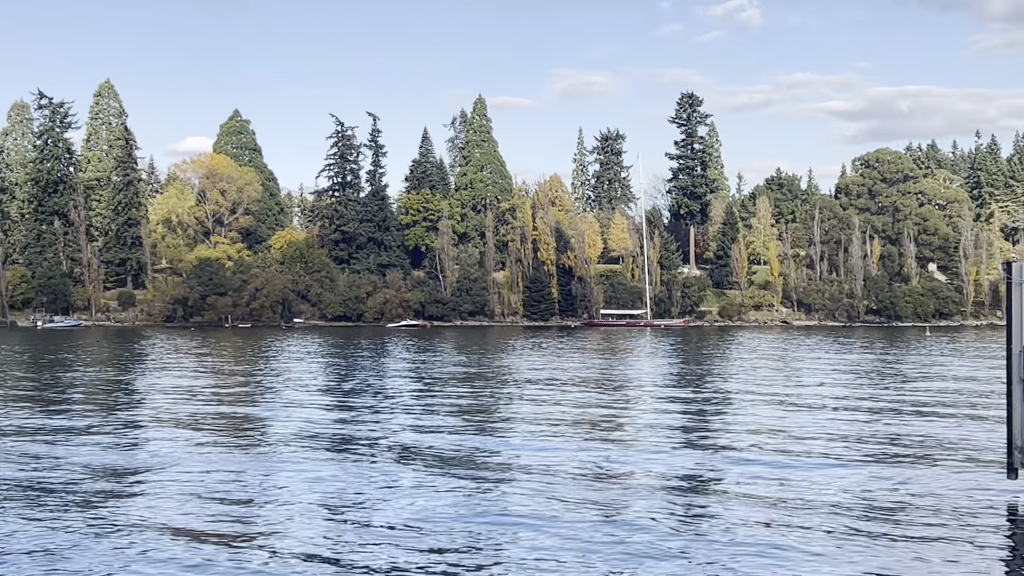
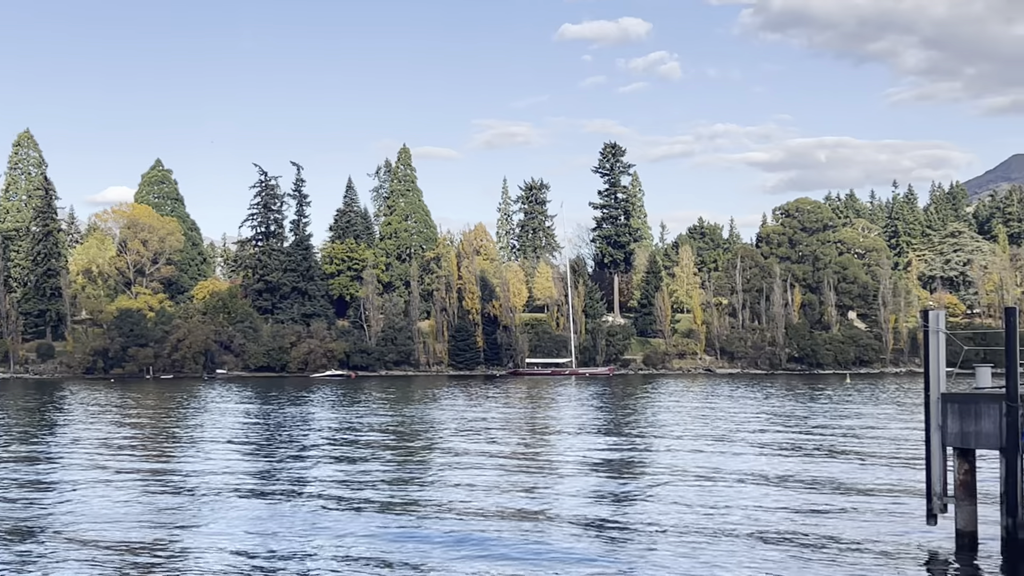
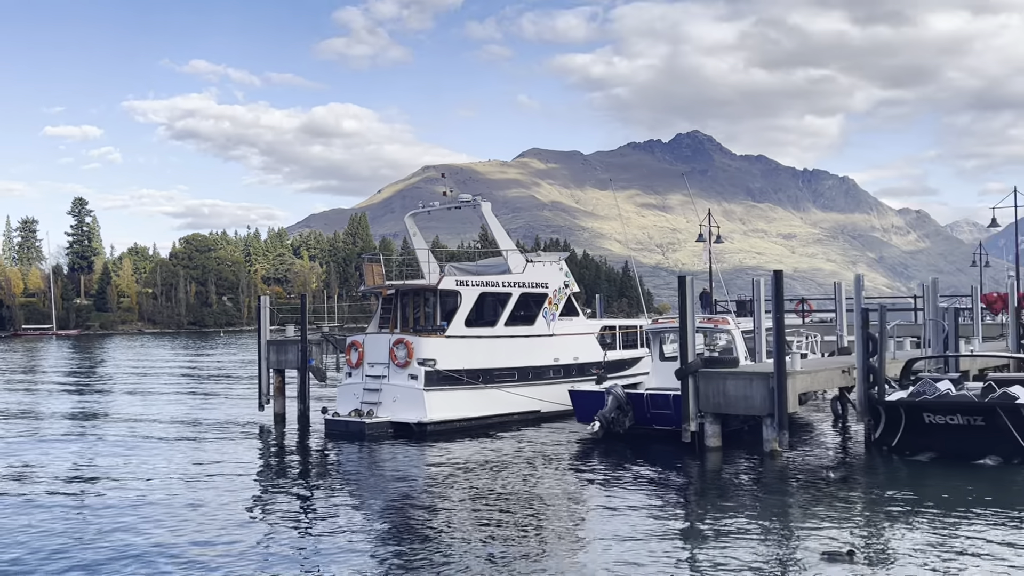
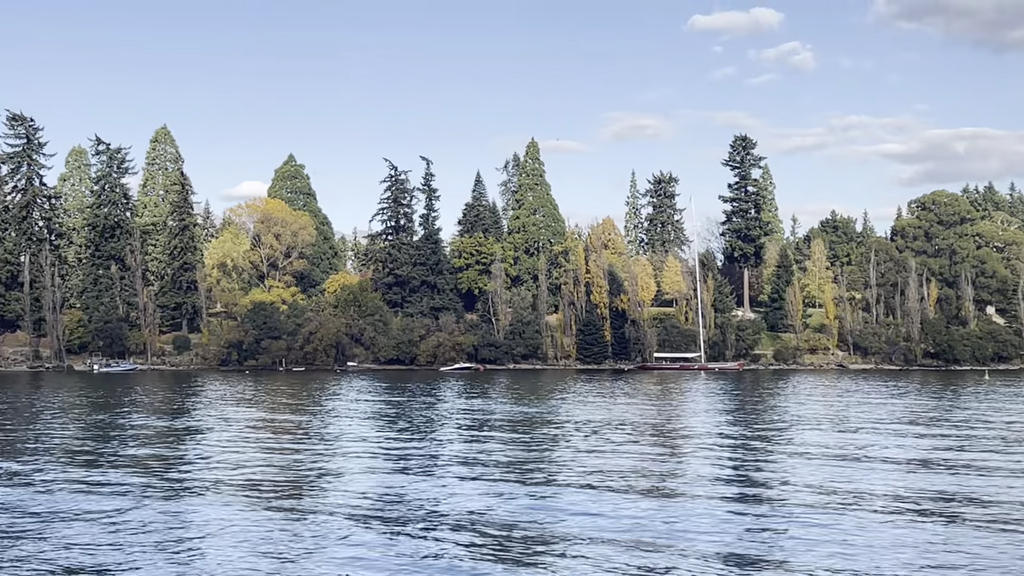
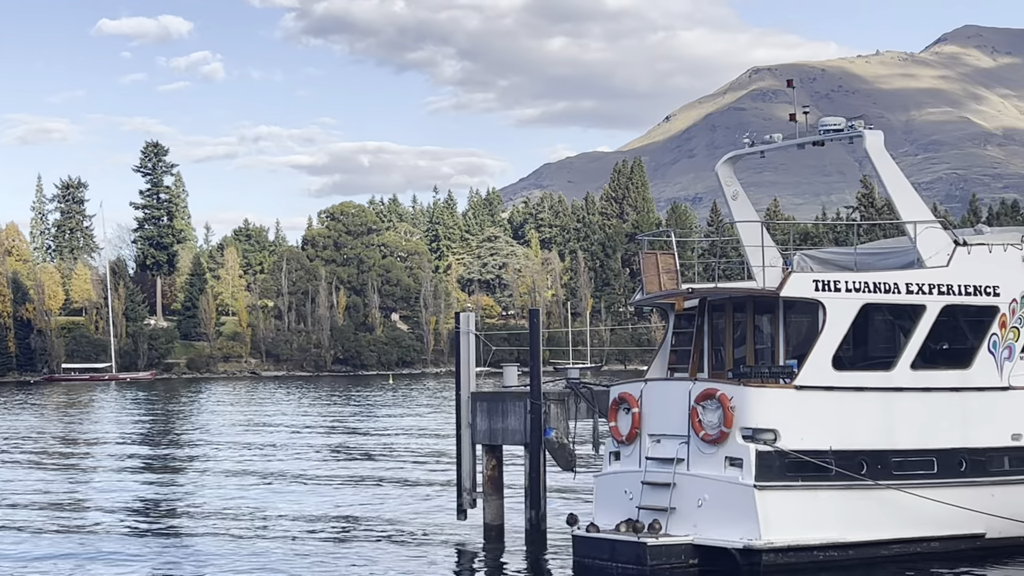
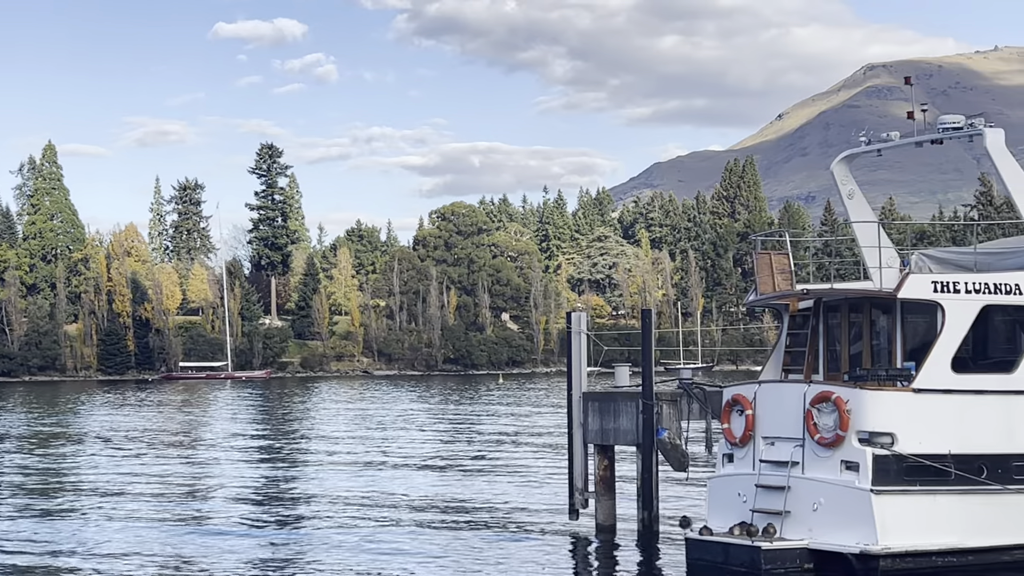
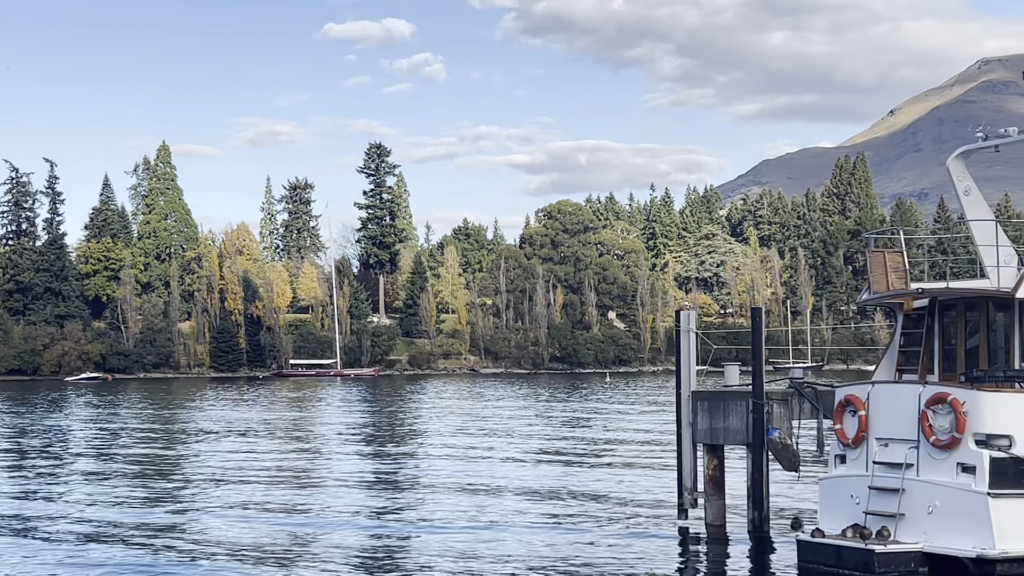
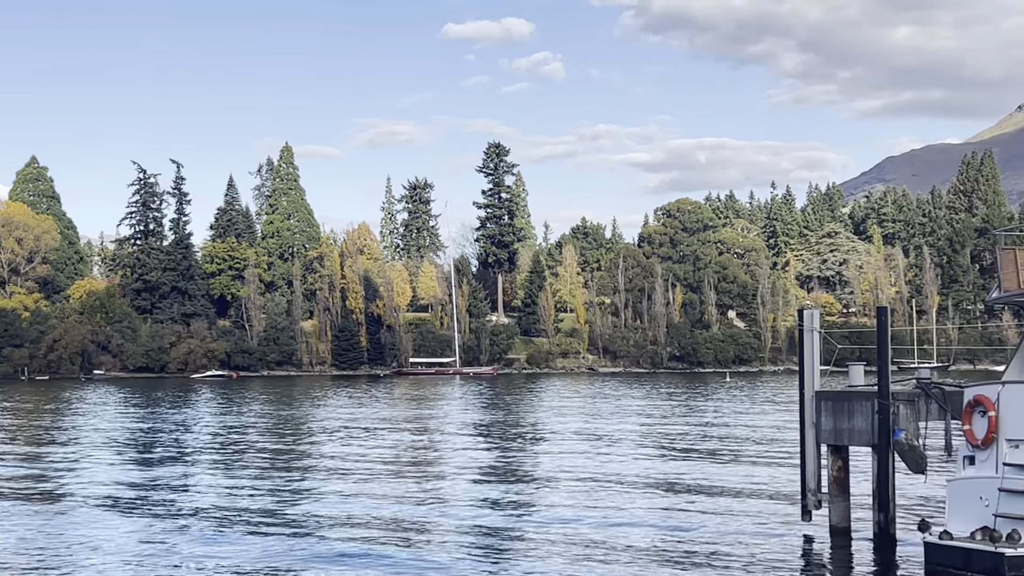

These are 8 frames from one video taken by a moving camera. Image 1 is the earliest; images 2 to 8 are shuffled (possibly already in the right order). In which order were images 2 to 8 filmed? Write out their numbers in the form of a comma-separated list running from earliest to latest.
4, 2, 8, 7, 6, 5, 3
